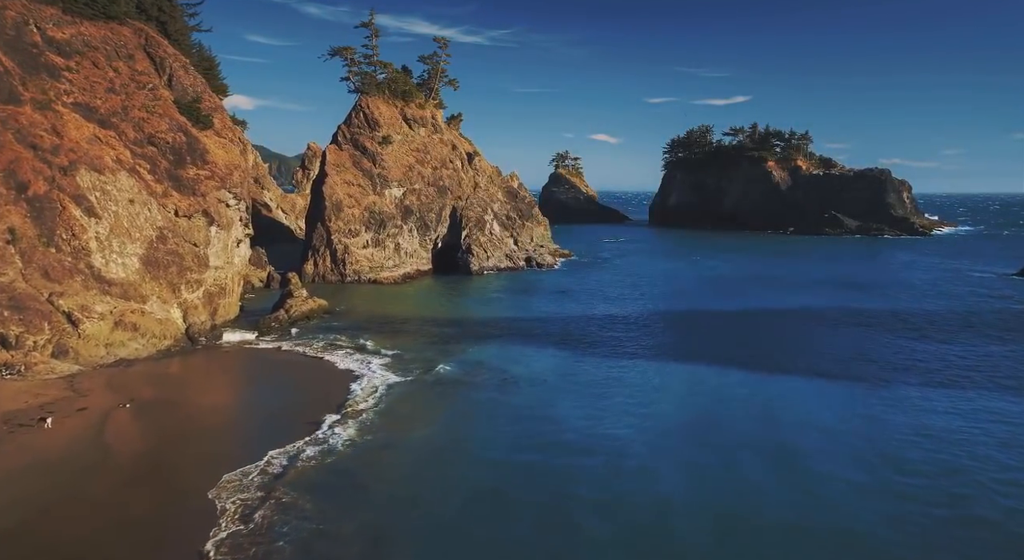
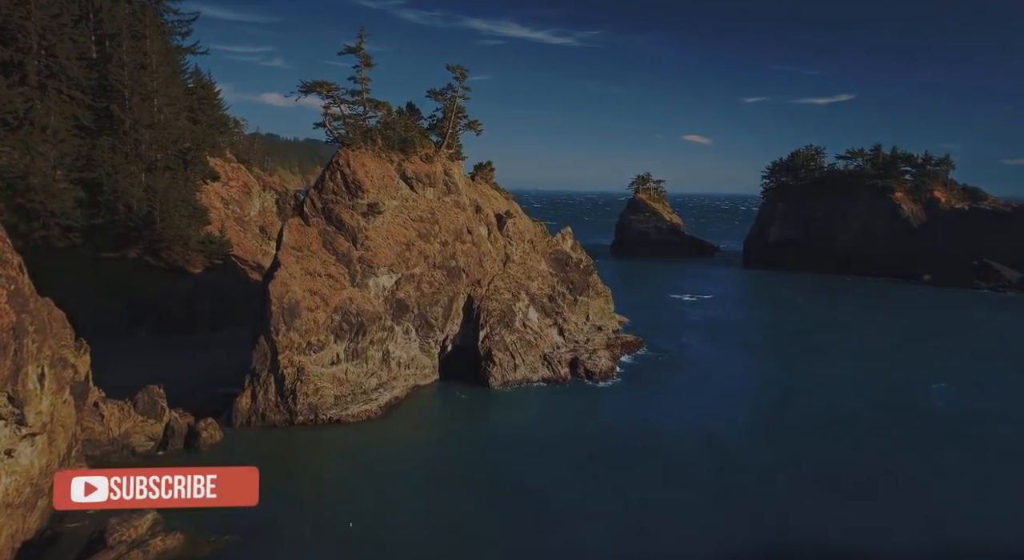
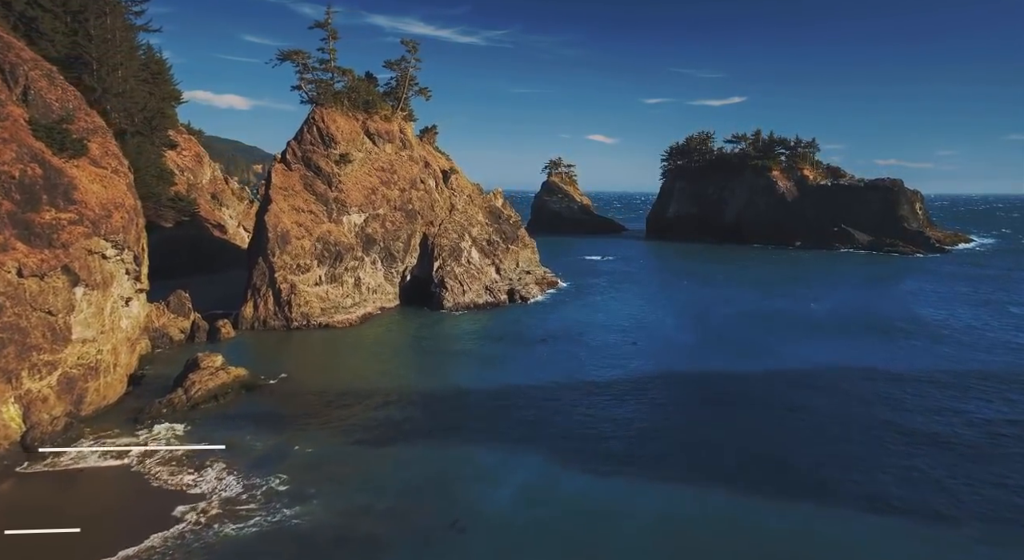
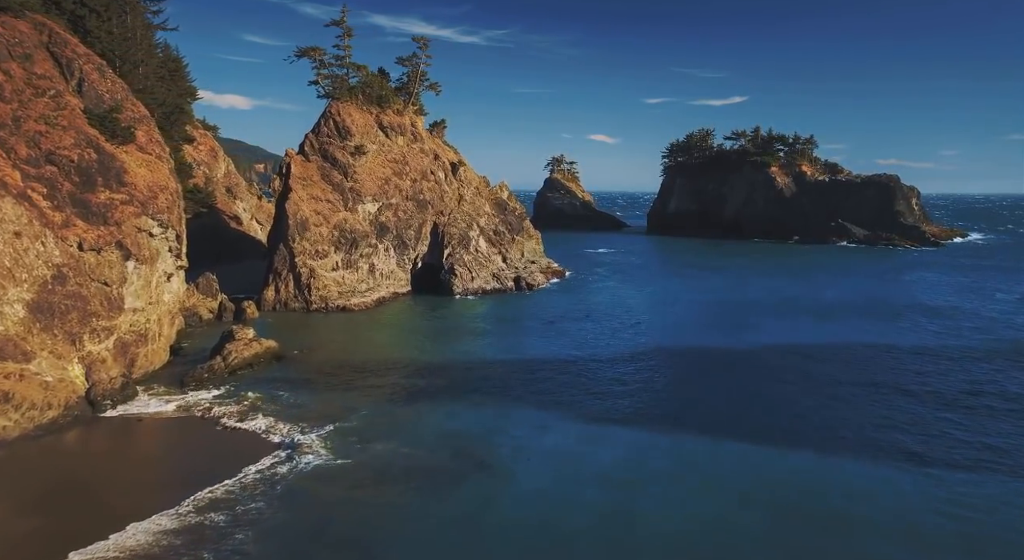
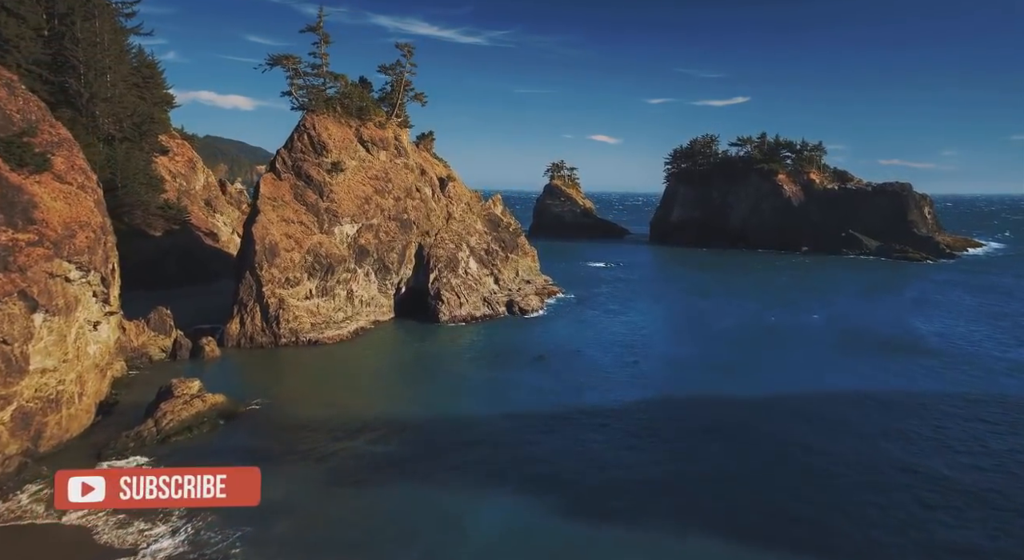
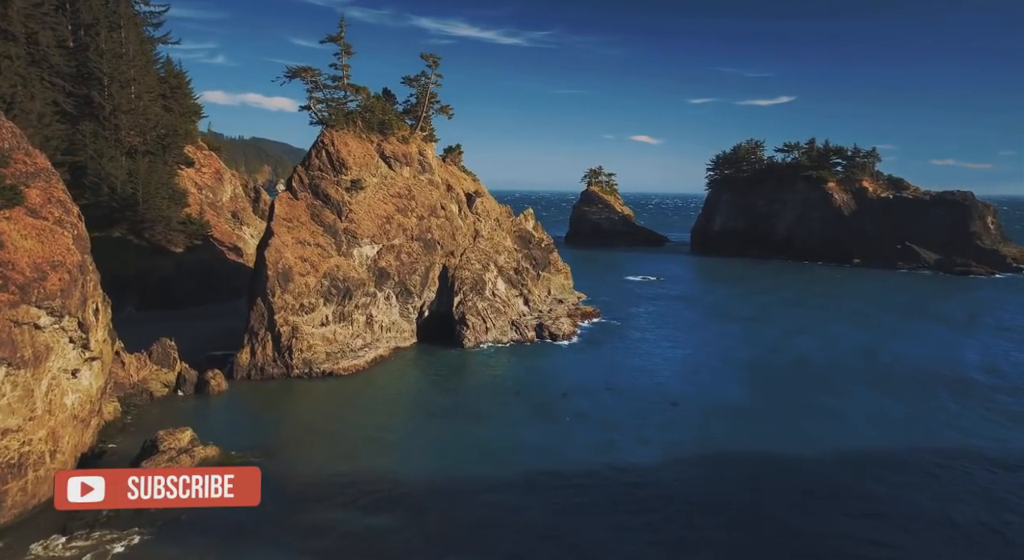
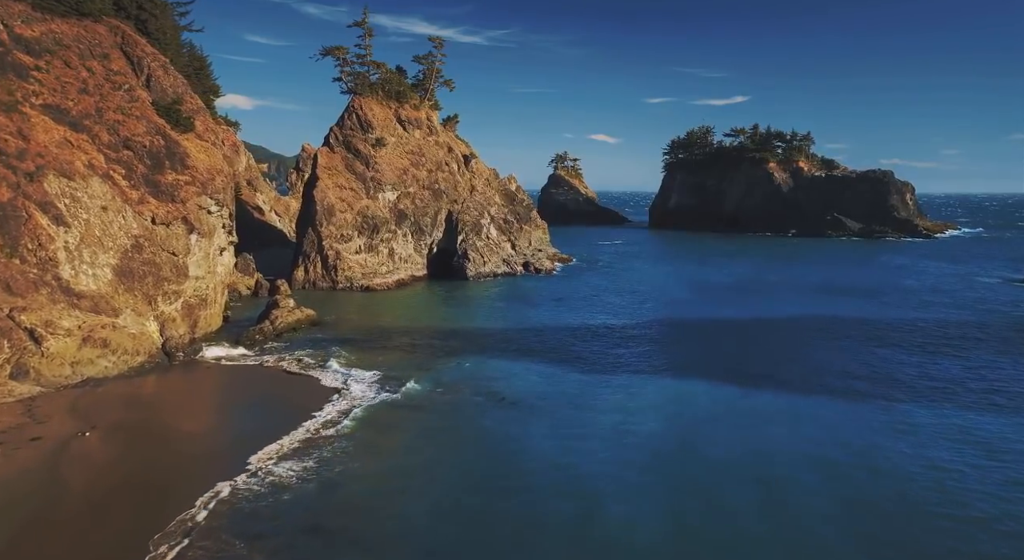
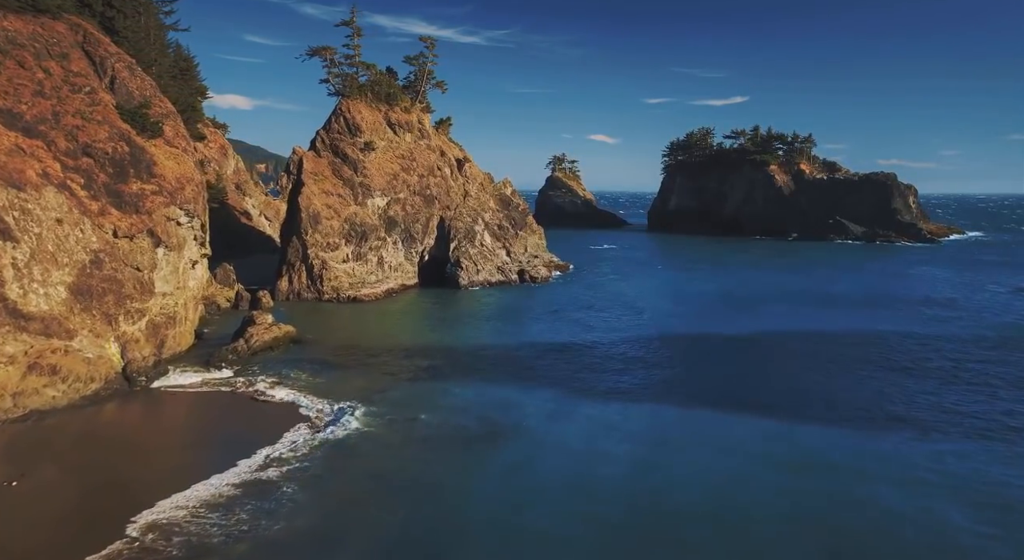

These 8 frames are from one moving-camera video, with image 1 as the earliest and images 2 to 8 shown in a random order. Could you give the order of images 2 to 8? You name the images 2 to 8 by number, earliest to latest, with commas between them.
7, 8, 4, 3, 5, 6, 2
